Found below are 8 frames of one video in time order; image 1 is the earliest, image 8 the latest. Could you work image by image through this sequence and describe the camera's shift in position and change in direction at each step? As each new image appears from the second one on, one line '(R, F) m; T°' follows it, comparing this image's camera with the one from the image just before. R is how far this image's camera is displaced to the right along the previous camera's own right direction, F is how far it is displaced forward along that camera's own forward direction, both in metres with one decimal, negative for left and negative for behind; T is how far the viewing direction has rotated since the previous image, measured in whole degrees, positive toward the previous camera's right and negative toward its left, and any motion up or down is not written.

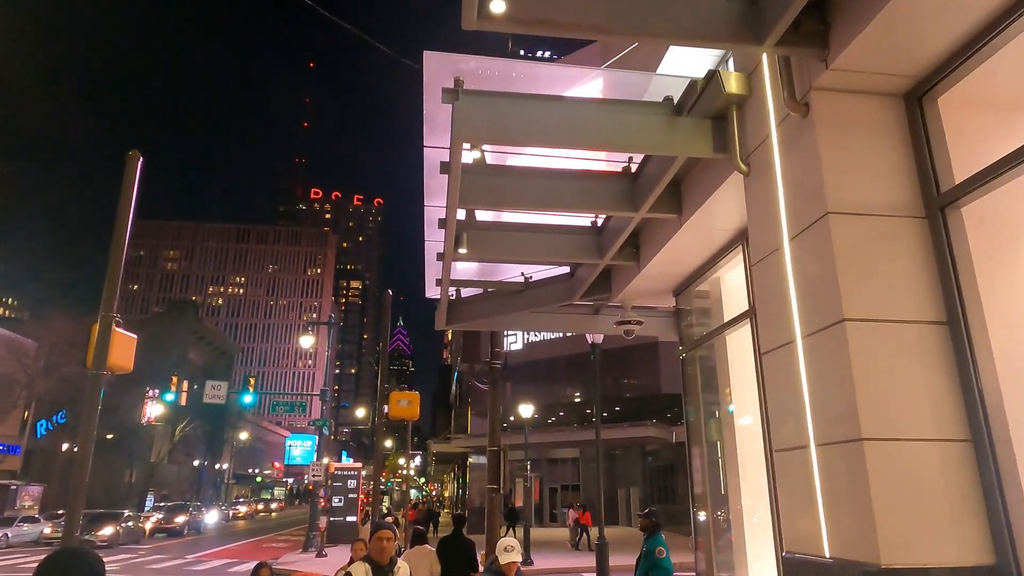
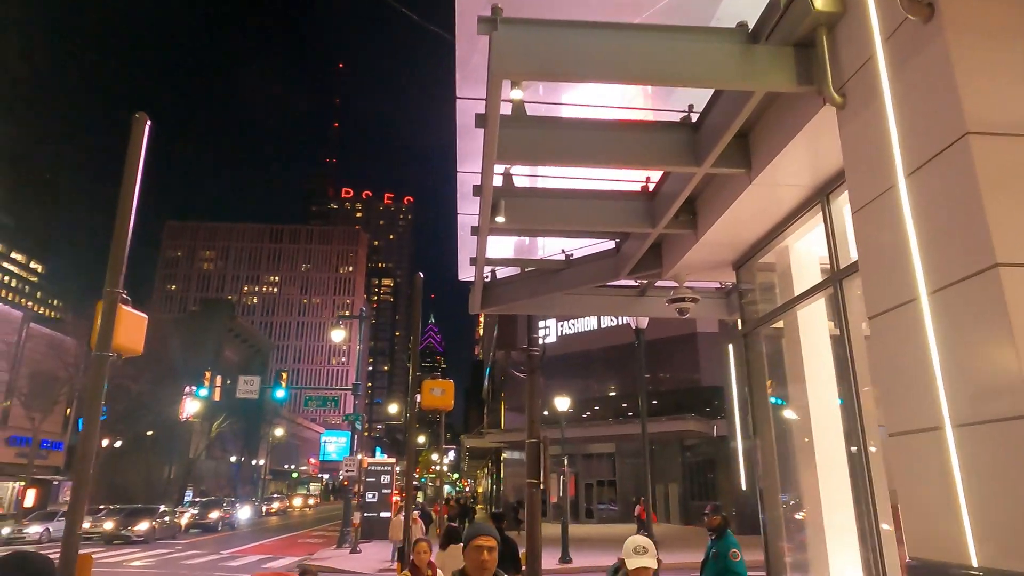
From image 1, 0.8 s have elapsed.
(-0.1, +0.7) m; -3°
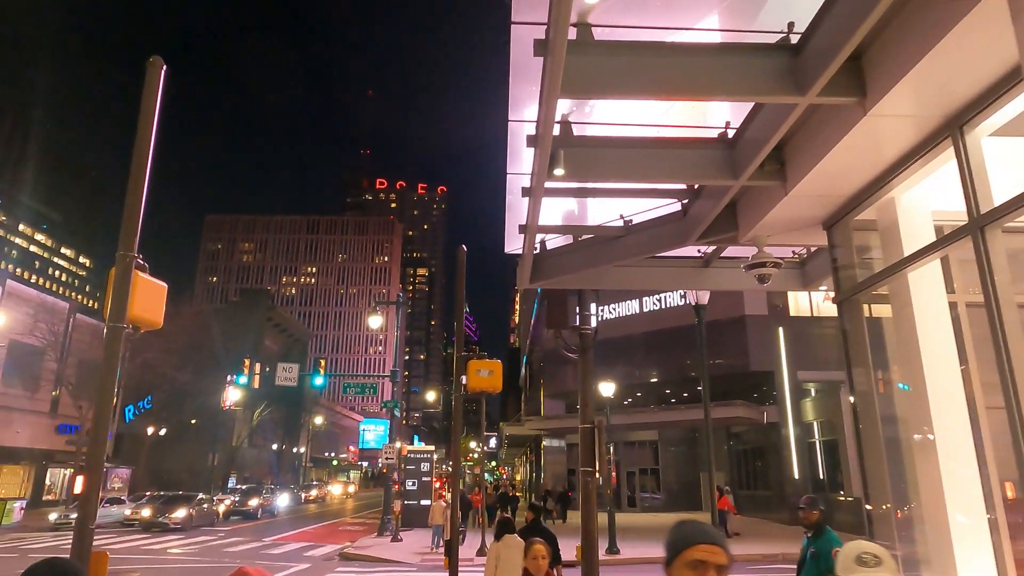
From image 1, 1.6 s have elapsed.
(-0.2, +0.8) m; -3°
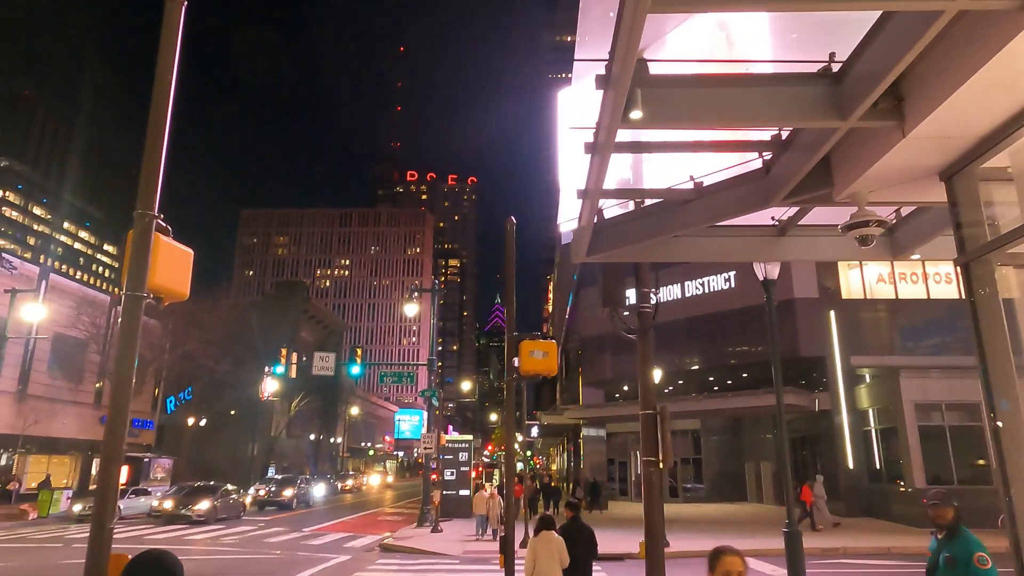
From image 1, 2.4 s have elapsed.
(-0.3, +0.7) m; -3°
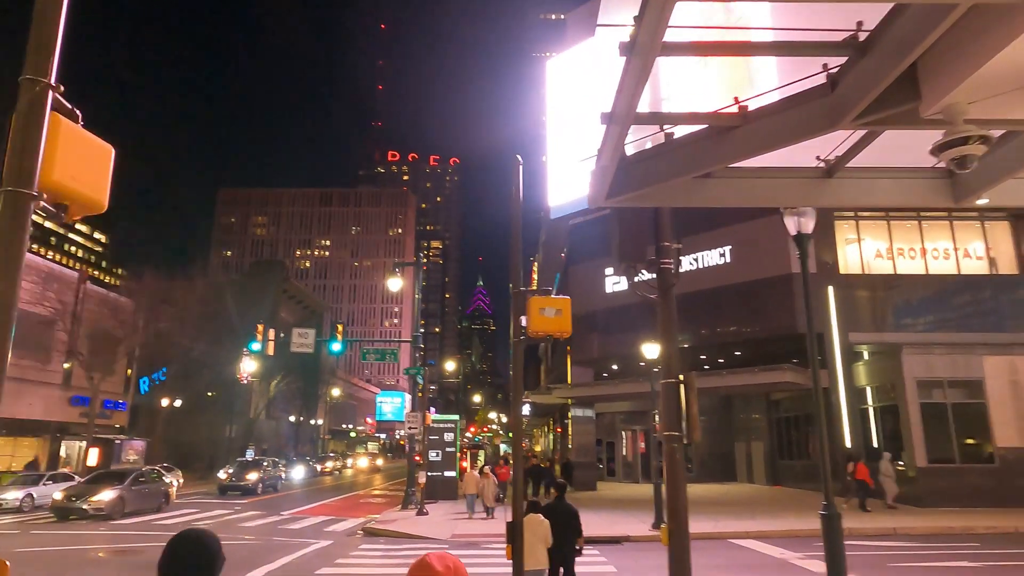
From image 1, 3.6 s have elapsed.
(-0.3, +1.1) m; +2°
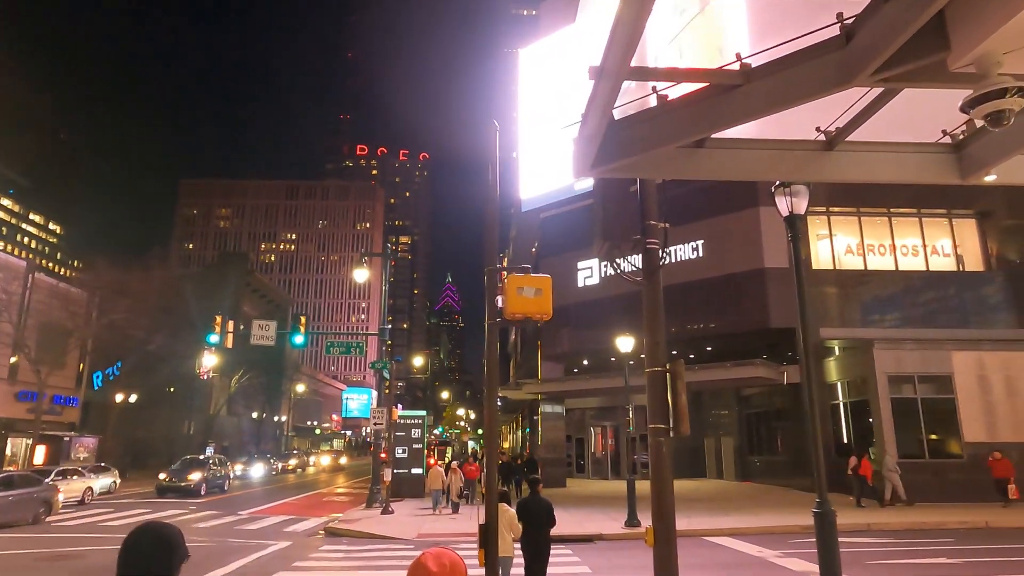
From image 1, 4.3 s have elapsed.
(-0.1, +0.7) m; +3°
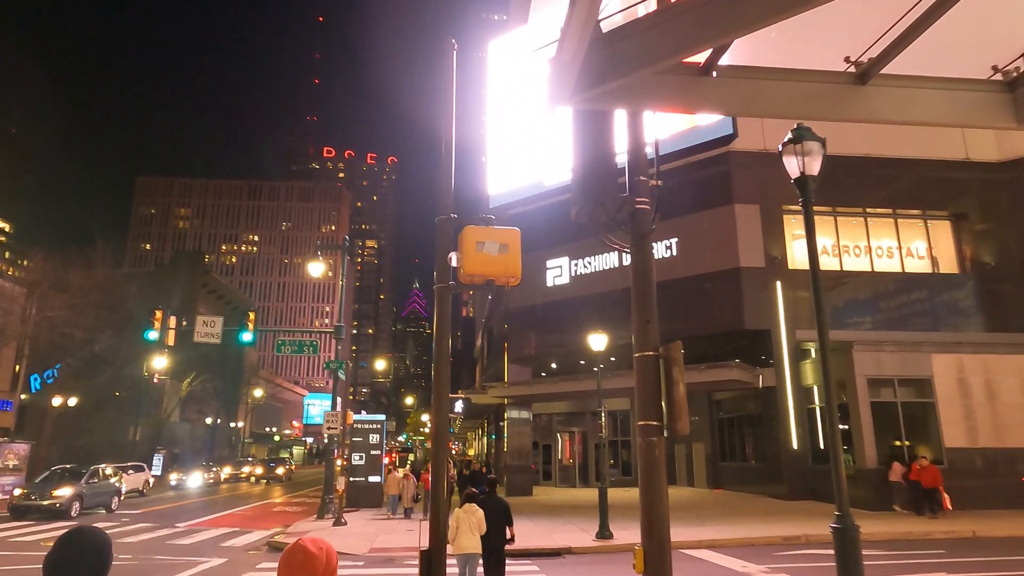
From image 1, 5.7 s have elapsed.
(+0.1, +1.4) m; +3°
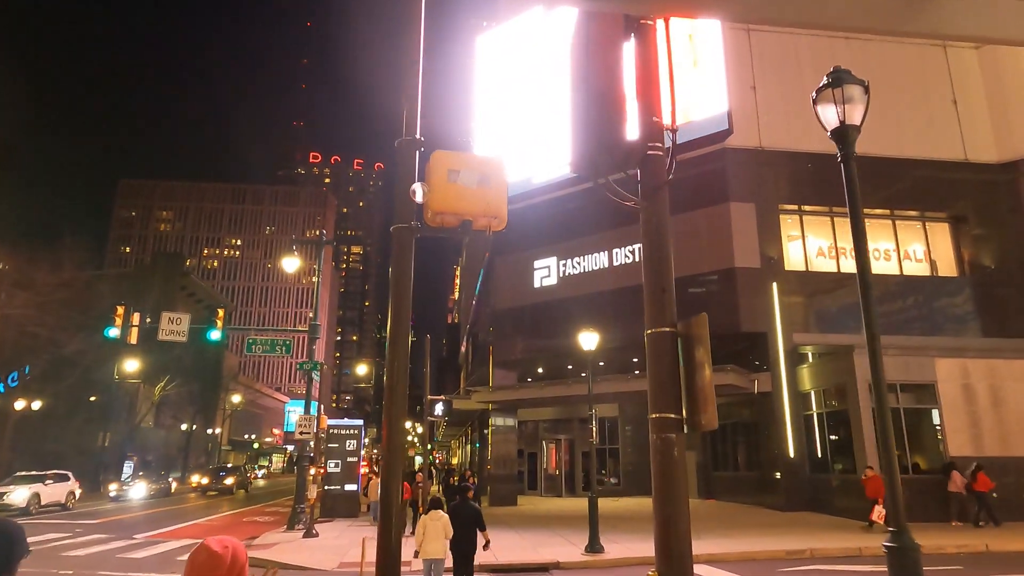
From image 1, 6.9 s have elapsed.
(0.0, +1.2) m; +1°
